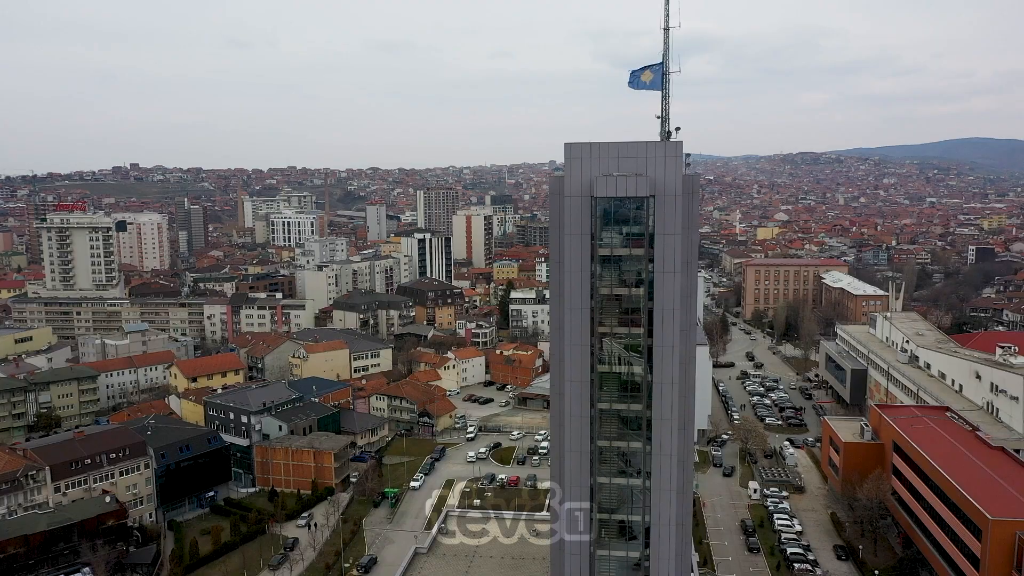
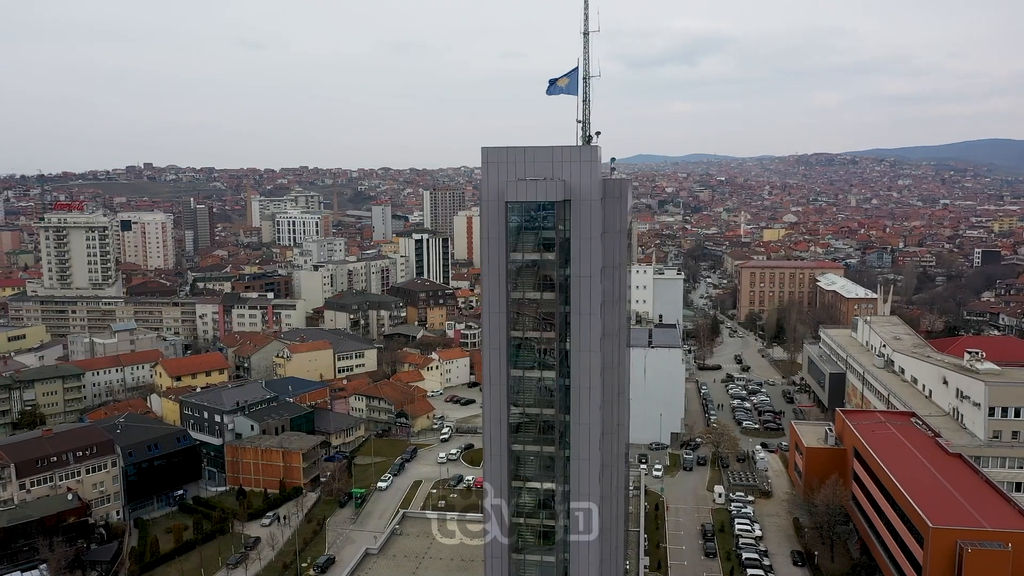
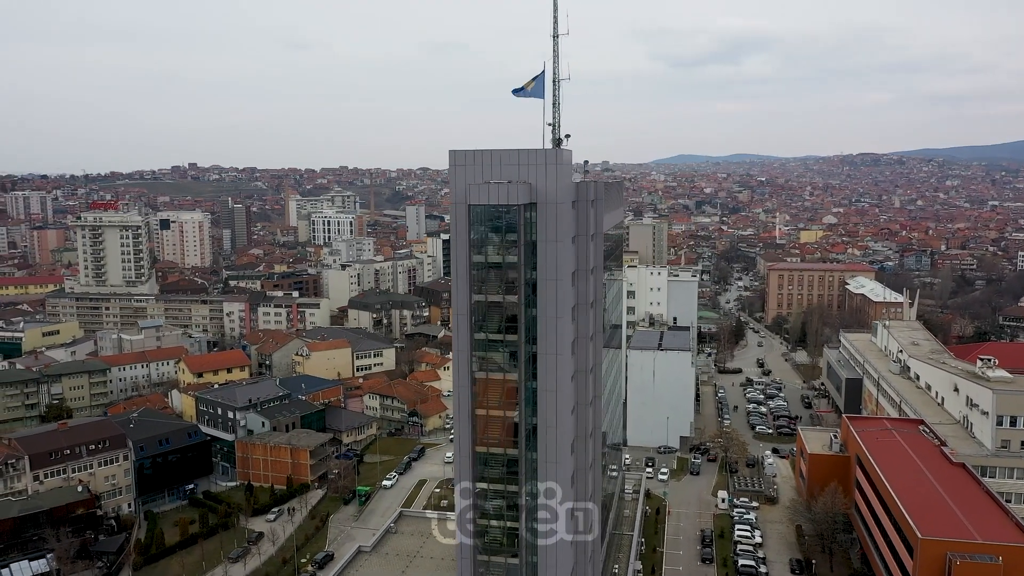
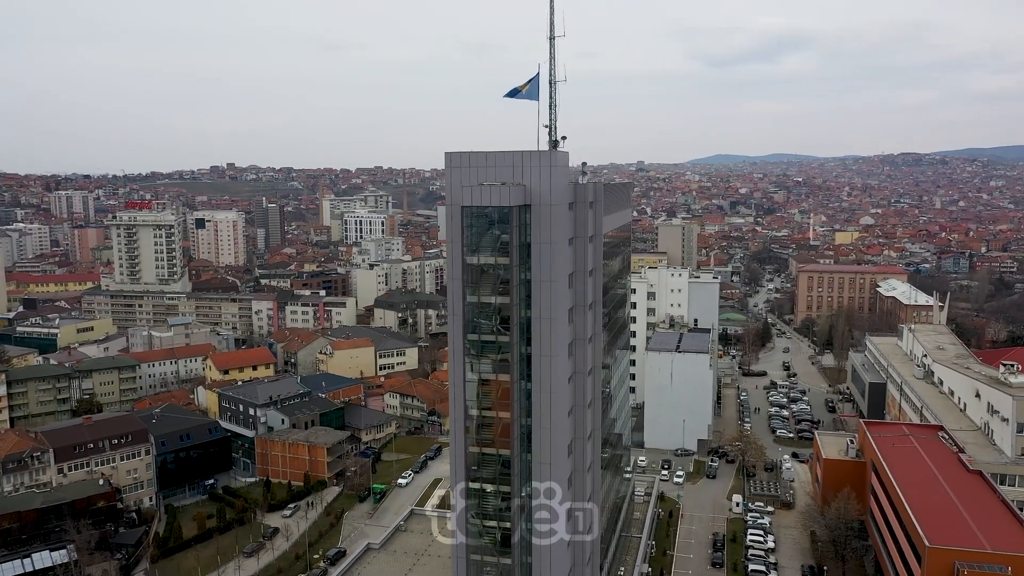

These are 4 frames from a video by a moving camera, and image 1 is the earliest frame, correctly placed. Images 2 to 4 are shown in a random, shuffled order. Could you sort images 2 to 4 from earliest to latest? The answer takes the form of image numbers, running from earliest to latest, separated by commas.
2, 3, 4
